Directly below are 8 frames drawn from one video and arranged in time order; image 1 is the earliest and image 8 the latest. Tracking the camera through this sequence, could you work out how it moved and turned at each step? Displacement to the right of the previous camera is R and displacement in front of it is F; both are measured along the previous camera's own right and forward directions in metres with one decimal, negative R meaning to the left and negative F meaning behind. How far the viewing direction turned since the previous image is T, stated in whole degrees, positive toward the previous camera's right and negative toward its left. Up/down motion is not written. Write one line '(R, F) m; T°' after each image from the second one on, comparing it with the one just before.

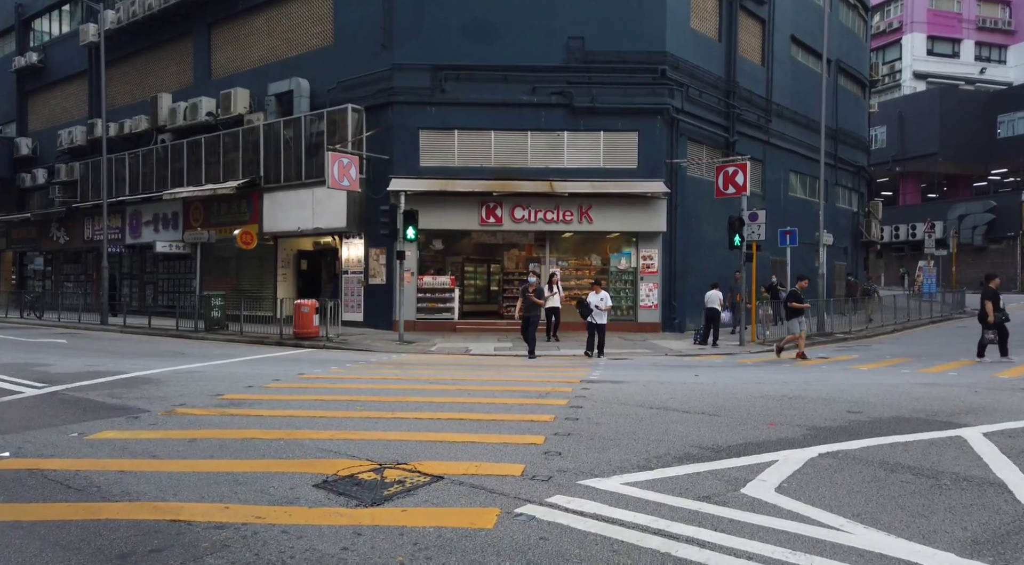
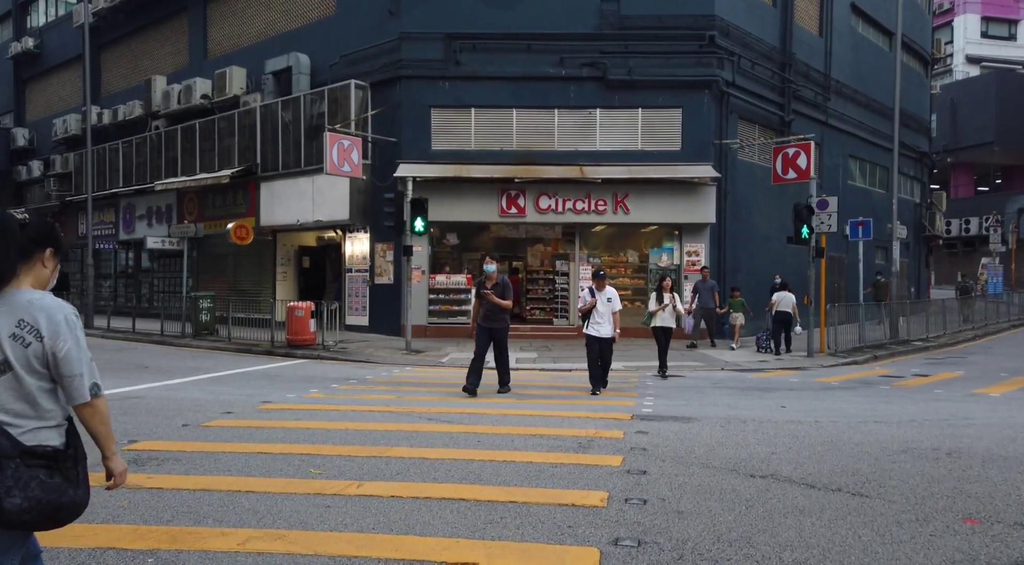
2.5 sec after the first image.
(0.0, +2.8) m; -2°
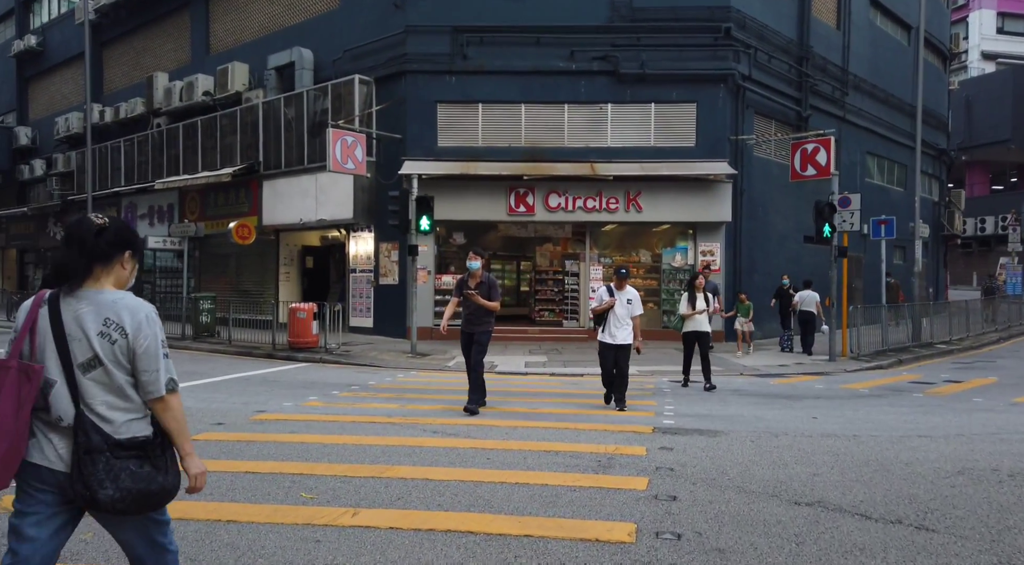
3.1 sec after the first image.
(0.0, +0.6) m; -1°
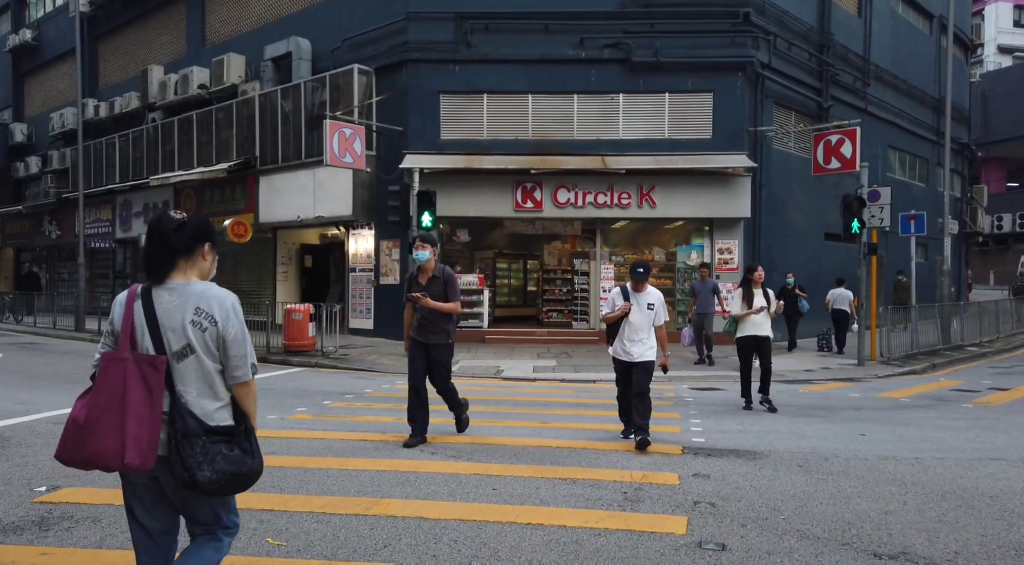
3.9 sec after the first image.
(0.0, +0.9) m; 0°
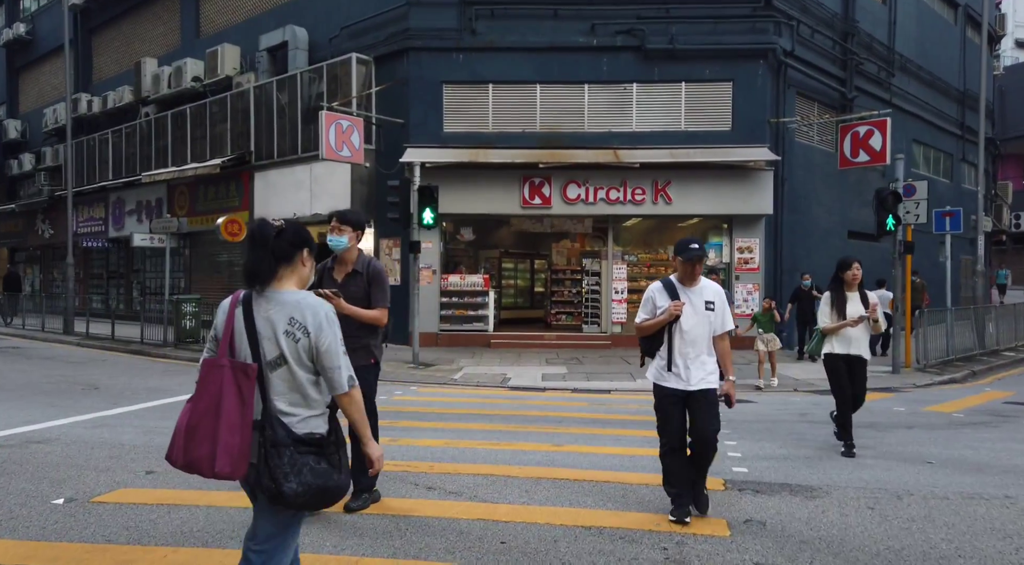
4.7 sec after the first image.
(0.0, +1.0) m; 0°
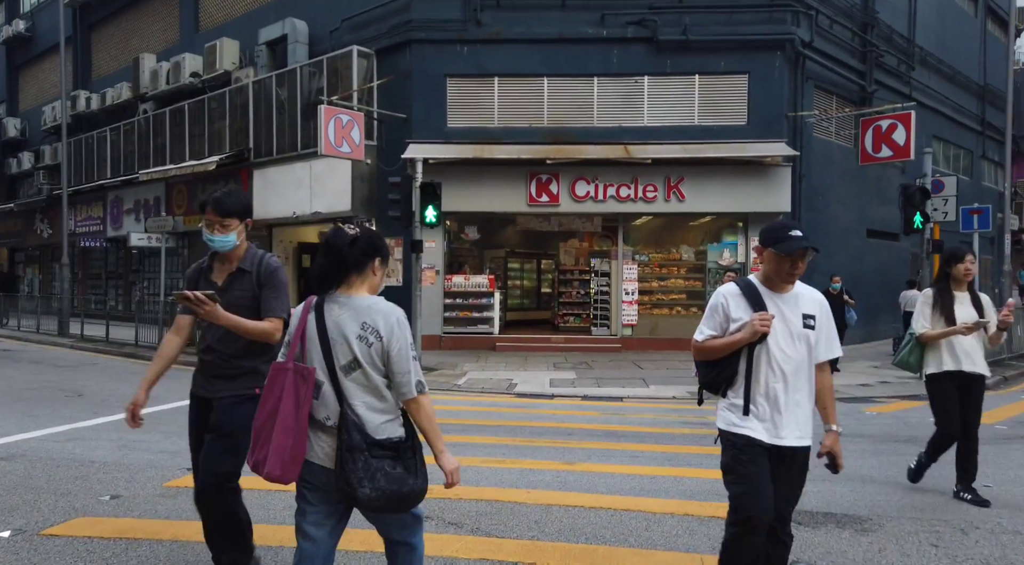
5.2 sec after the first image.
(0.0, +0.6) m; 0°
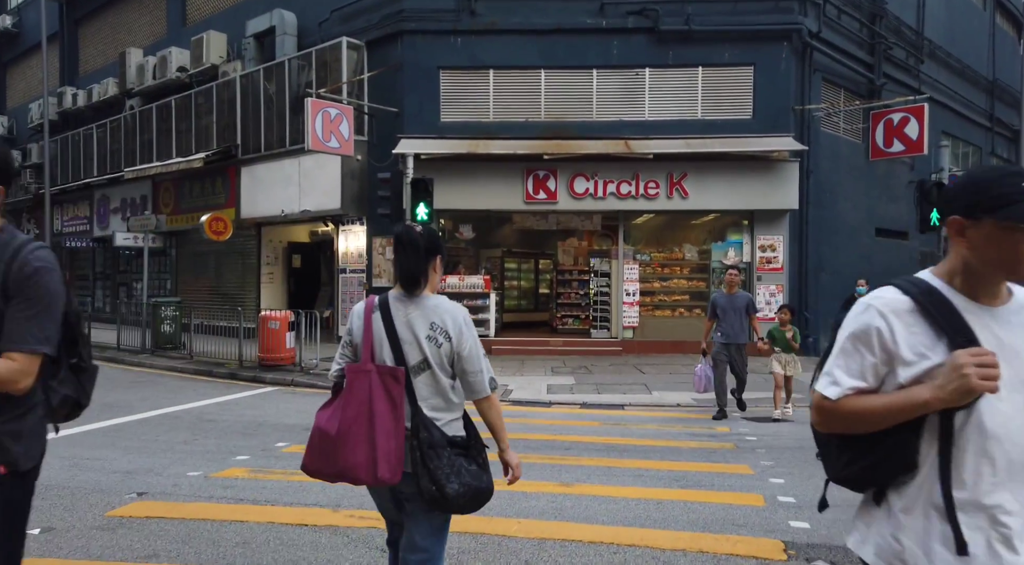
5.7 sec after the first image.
(+0.1, +0.6) m; 0°
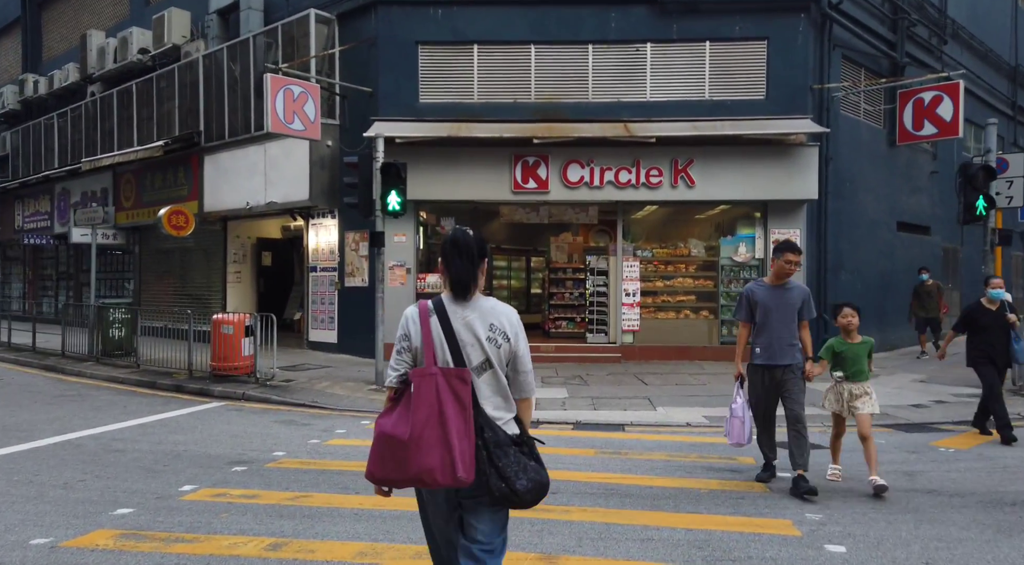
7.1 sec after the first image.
(+0.2, +1.6) m; 0°
